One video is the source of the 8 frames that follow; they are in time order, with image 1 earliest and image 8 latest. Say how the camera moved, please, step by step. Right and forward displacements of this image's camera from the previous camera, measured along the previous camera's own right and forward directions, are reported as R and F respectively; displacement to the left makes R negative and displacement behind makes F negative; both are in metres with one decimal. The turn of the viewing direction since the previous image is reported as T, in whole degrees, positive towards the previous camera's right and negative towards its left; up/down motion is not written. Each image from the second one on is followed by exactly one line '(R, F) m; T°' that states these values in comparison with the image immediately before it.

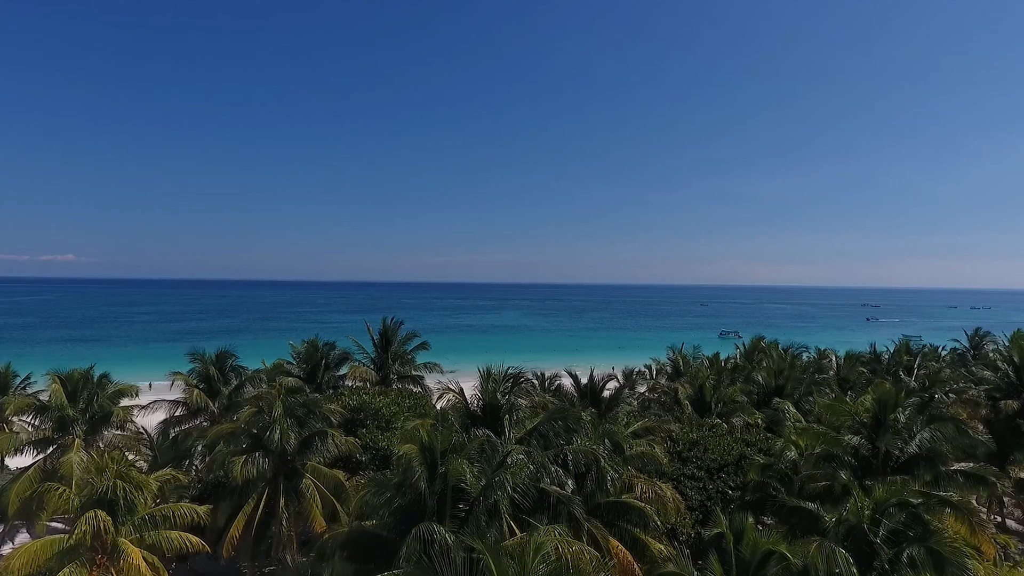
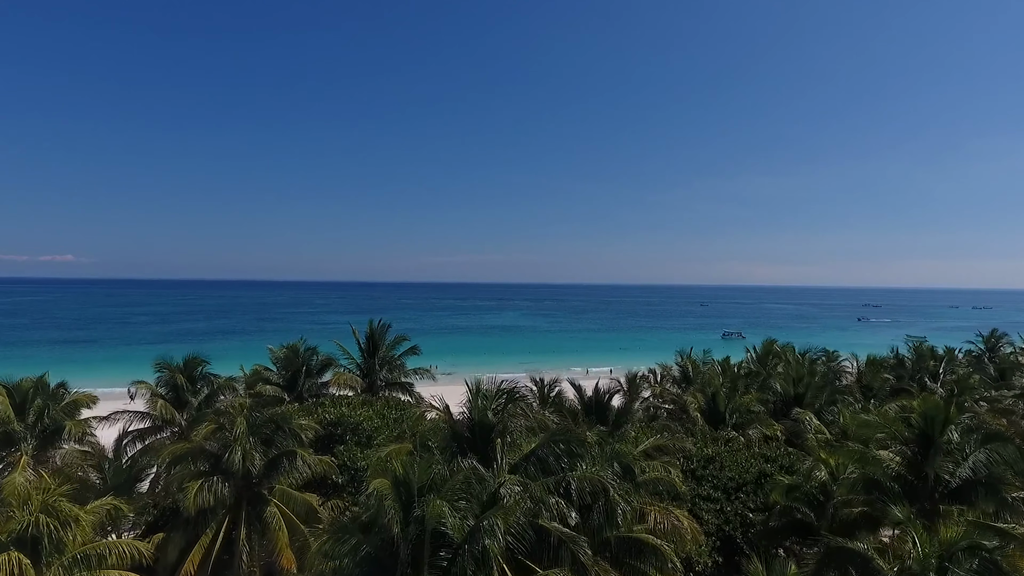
(+0.1, +1.5) m; 0°
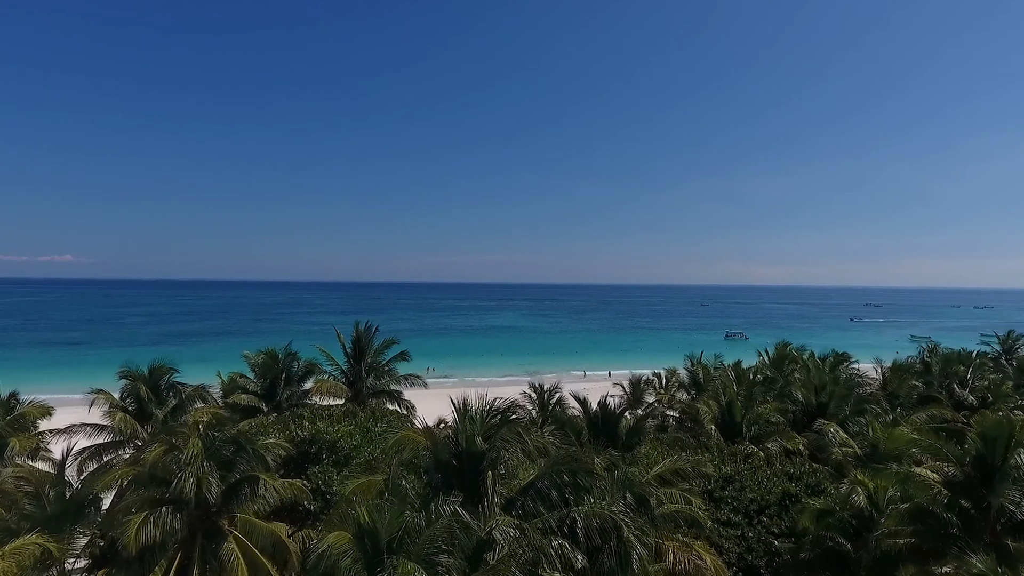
(+0.1, +1.4) m; 0°
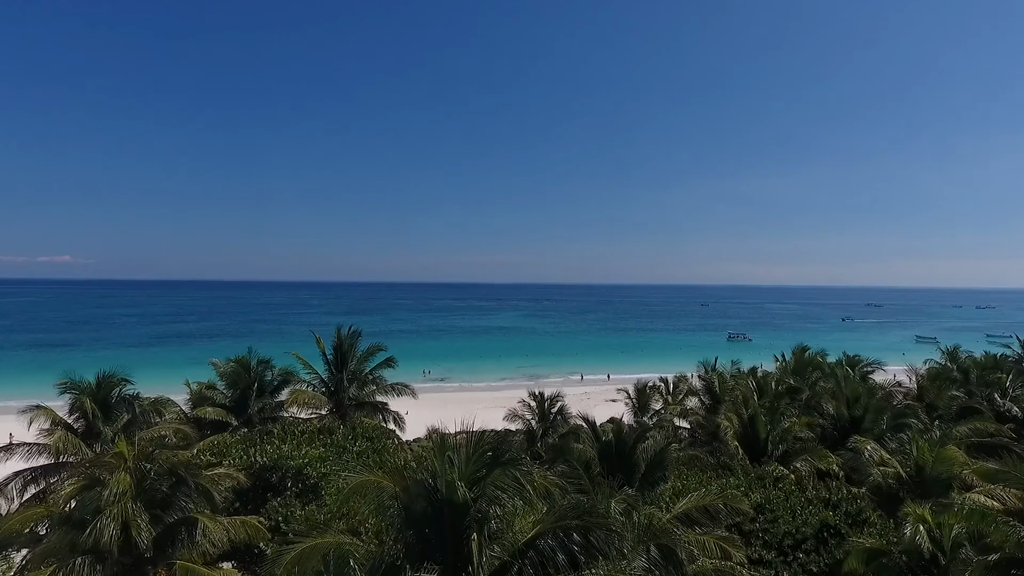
(+0.1, +1.7) m; 0°
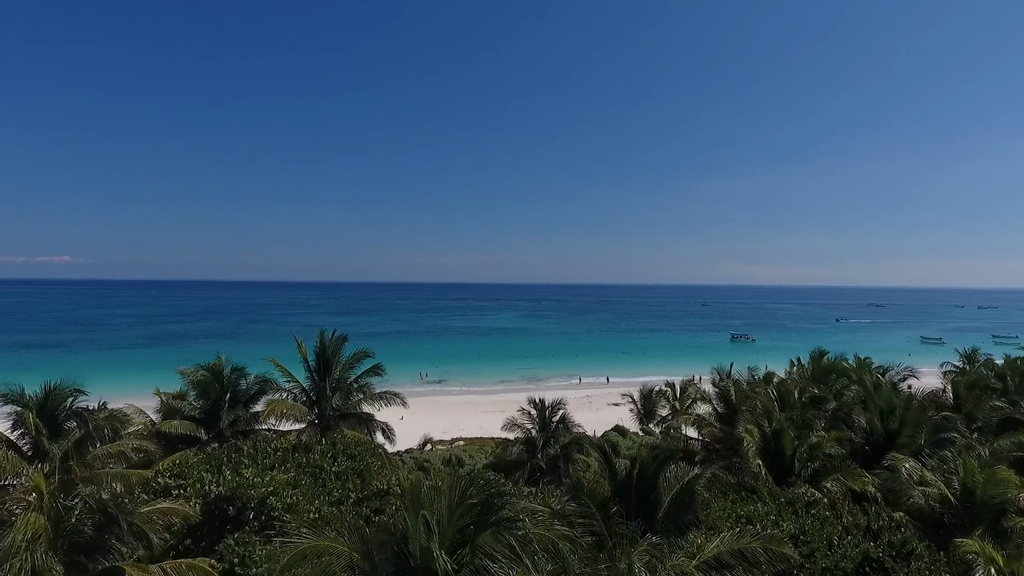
(0.0, +1.4) m; 0°
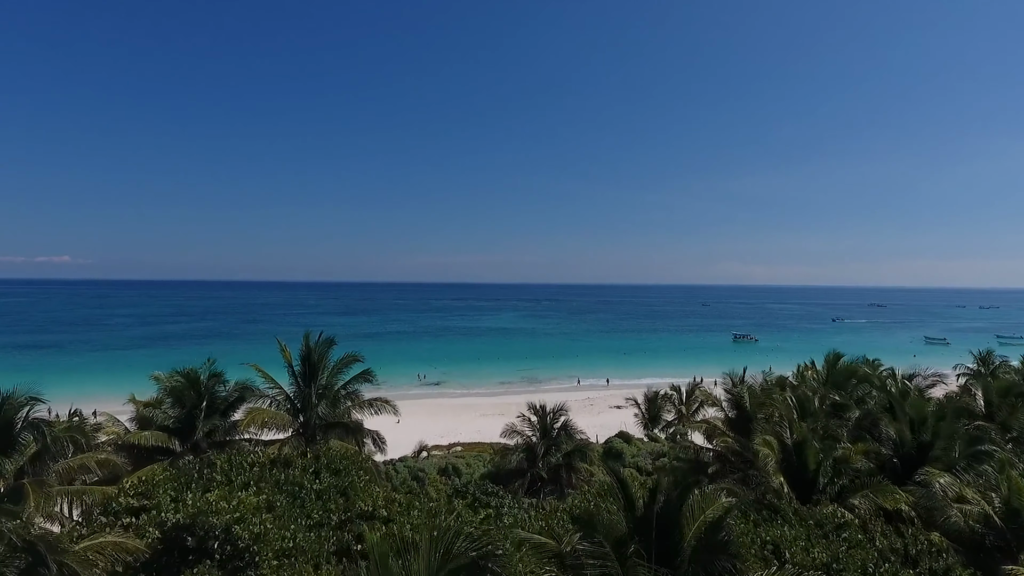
(0.0, +1.0) m; 0°
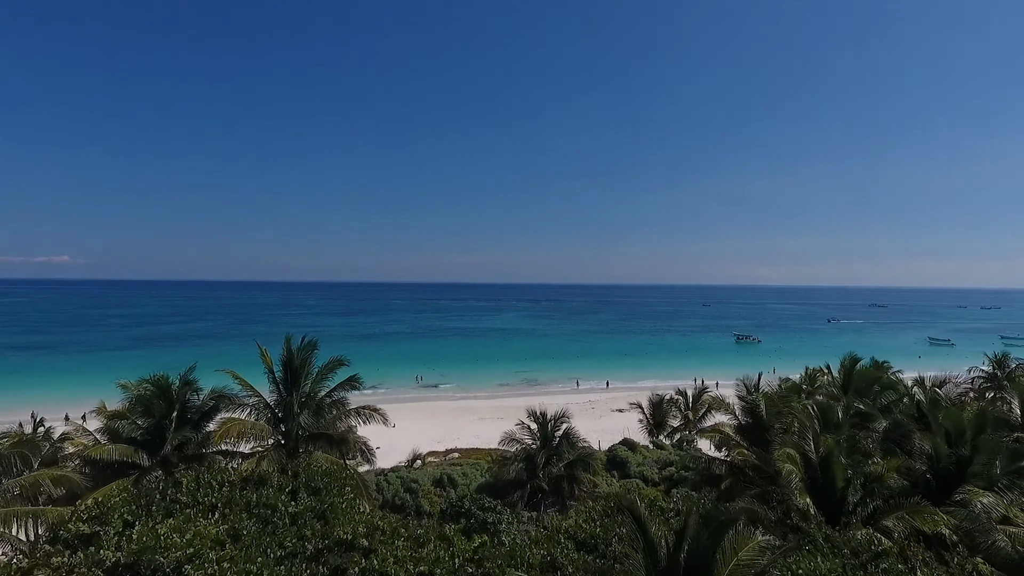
(0.0, +1.1) m; 0°
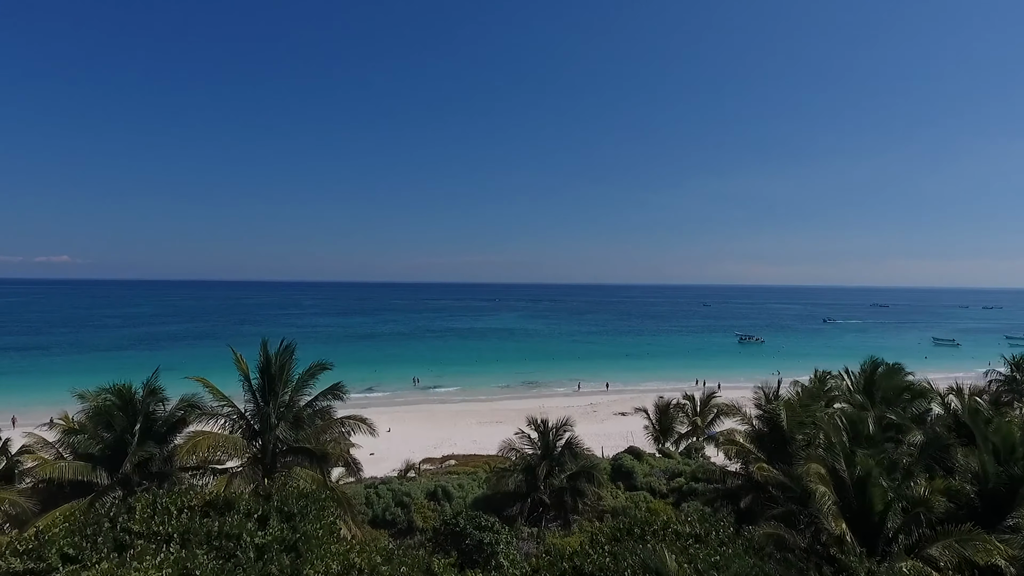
(0.0, +1.1) m; 0°
